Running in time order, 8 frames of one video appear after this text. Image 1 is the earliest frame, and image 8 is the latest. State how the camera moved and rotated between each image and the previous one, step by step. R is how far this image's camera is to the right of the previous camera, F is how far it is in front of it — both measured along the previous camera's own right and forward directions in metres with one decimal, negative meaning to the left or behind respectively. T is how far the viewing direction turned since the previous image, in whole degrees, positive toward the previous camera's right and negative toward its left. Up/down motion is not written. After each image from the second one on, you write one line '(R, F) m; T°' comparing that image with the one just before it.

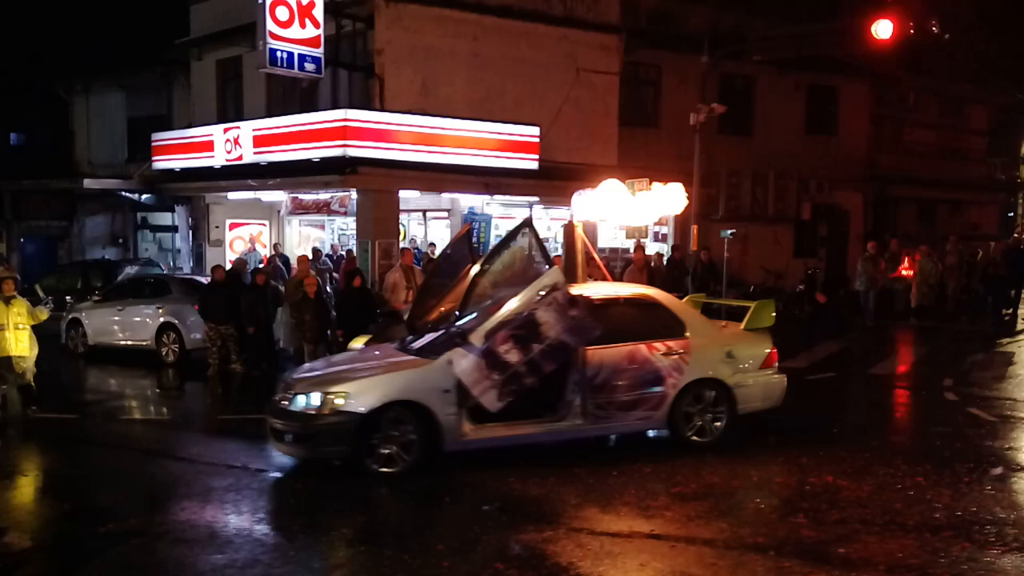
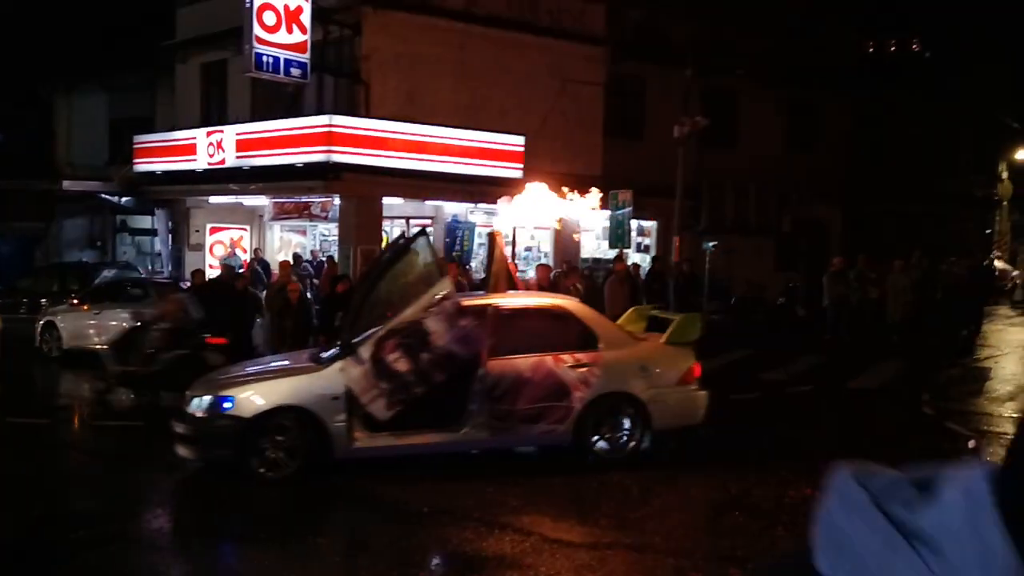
(-0.1, 0.0) m; +1°
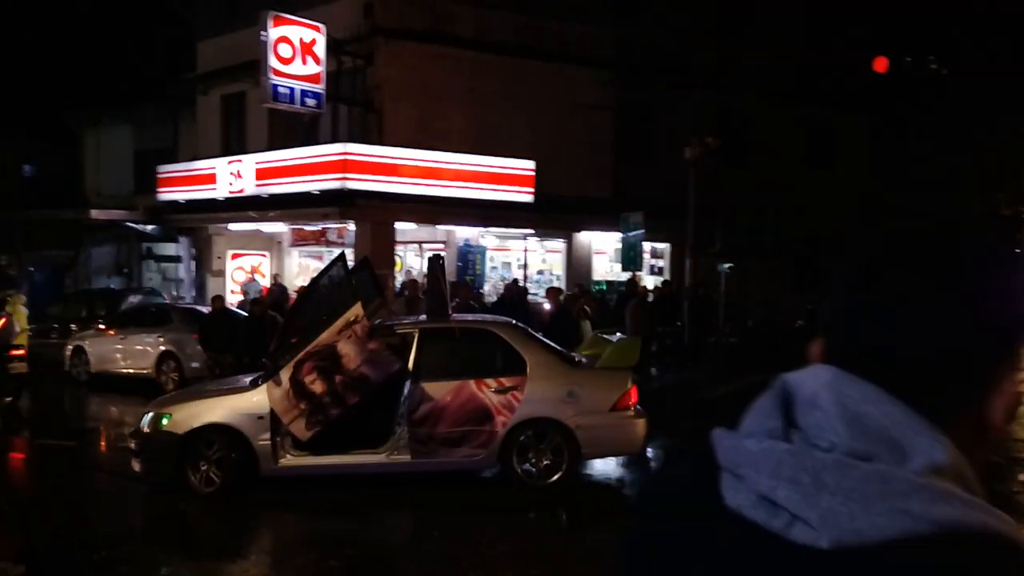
(+0.9, -0.2) m; -3°
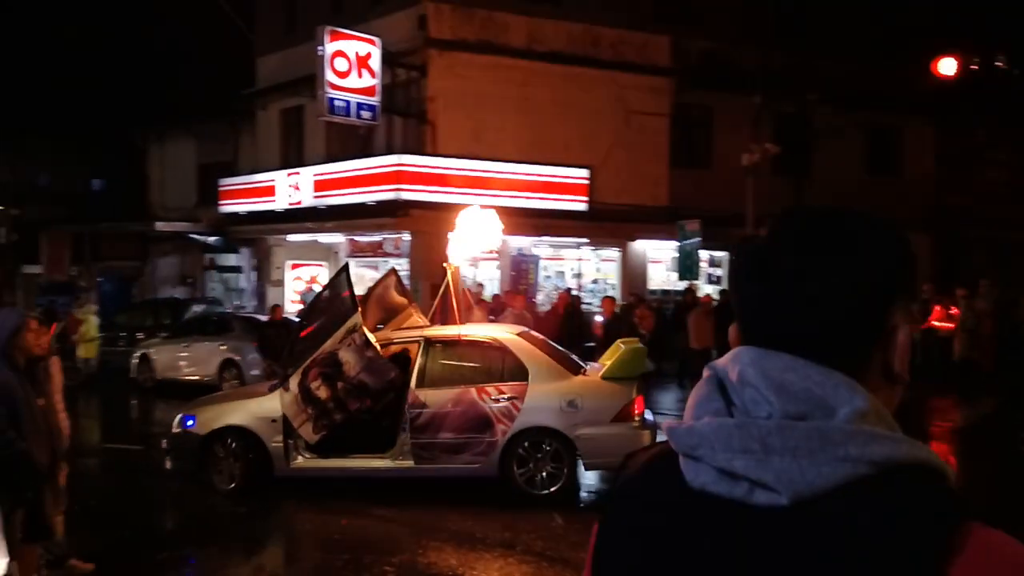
(+0.5, +0.1) m; -5°
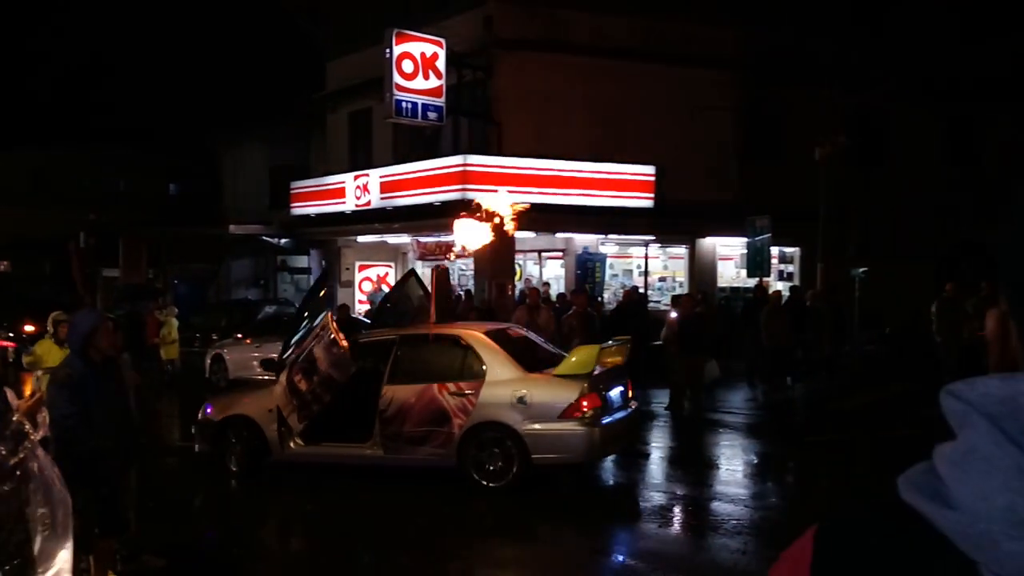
(+0.1, +0.1) m; -4°
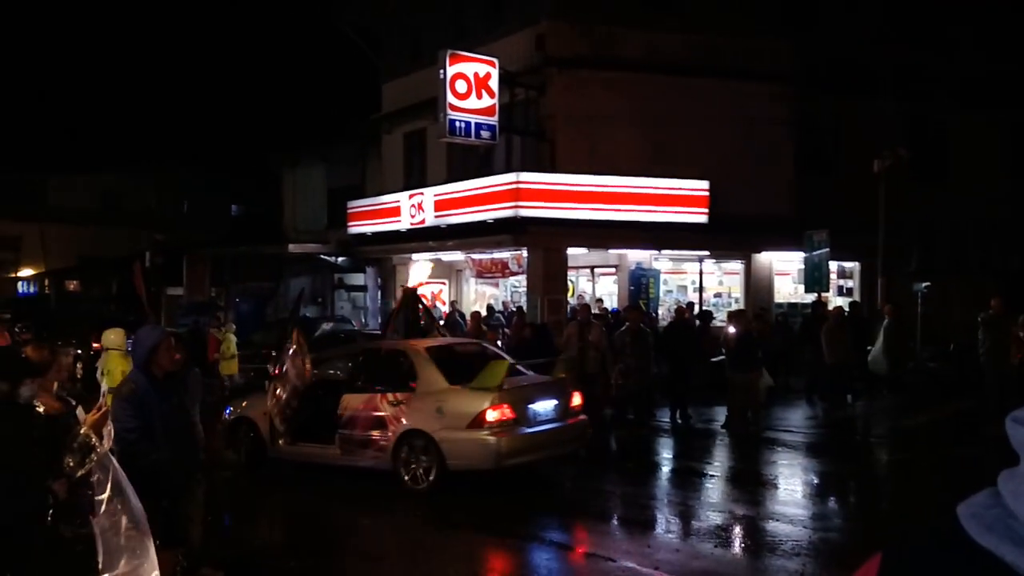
(+0.2, 0.0) m; -4°
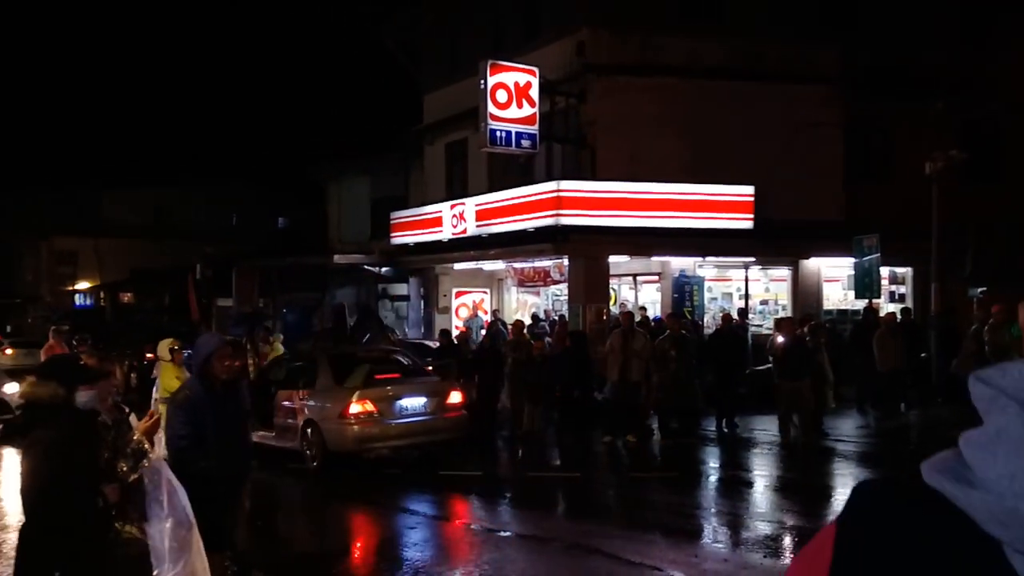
(+0.4, +0.1) m; -4°
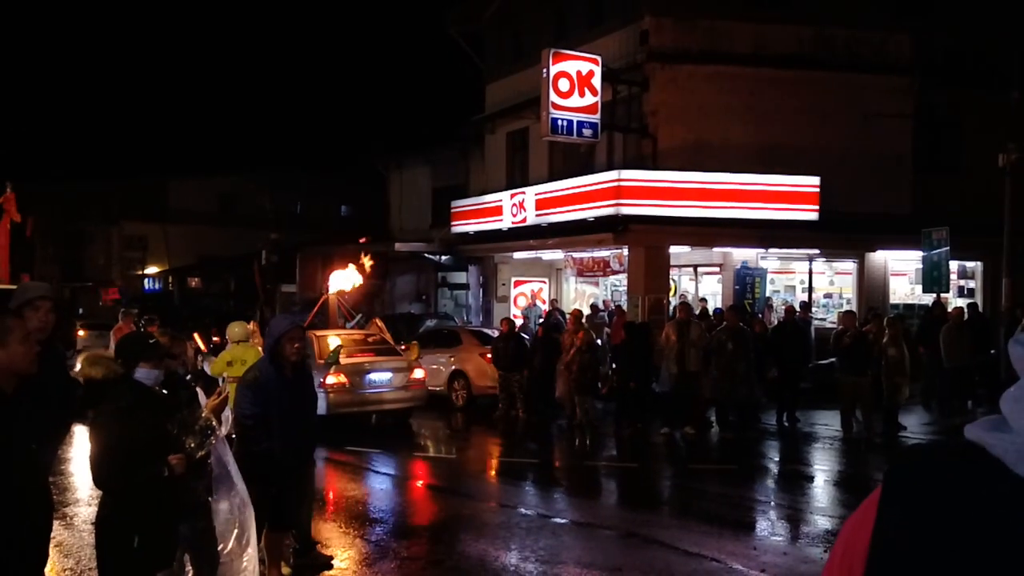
(-0.1, 0.0) m; -4°
